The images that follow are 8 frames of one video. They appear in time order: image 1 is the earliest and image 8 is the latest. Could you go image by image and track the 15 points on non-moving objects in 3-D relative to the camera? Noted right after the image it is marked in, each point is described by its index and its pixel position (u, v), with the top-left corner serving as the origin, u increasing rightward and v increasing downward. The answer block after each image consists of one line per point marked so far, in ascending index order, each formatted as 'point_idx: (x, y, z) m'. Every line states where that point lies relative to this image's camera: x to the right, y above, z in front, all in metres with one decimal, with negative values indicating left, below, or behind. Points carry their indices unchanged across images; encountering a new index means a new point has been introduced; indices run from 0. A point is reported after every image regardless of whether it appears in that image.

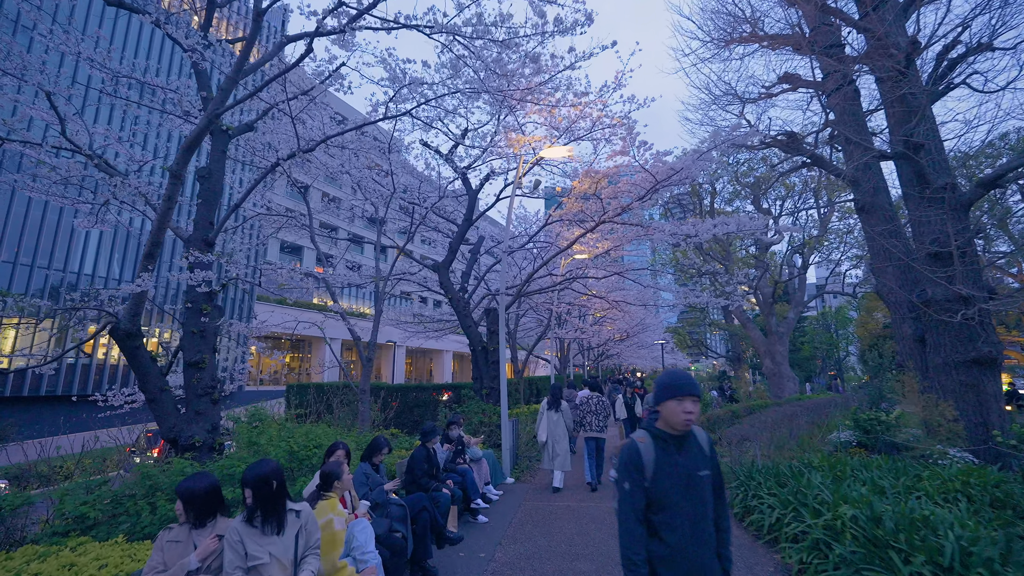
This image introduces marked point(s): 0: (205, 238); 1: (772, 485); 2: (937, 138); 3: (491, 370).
0: (-4.5, +0.7, +6.9) m
1: (+3.0, -2.2, +5.4) m
2: (+6.7, +2.4, +7.5) m
3: (-0.6, -2.0, +11.8) m
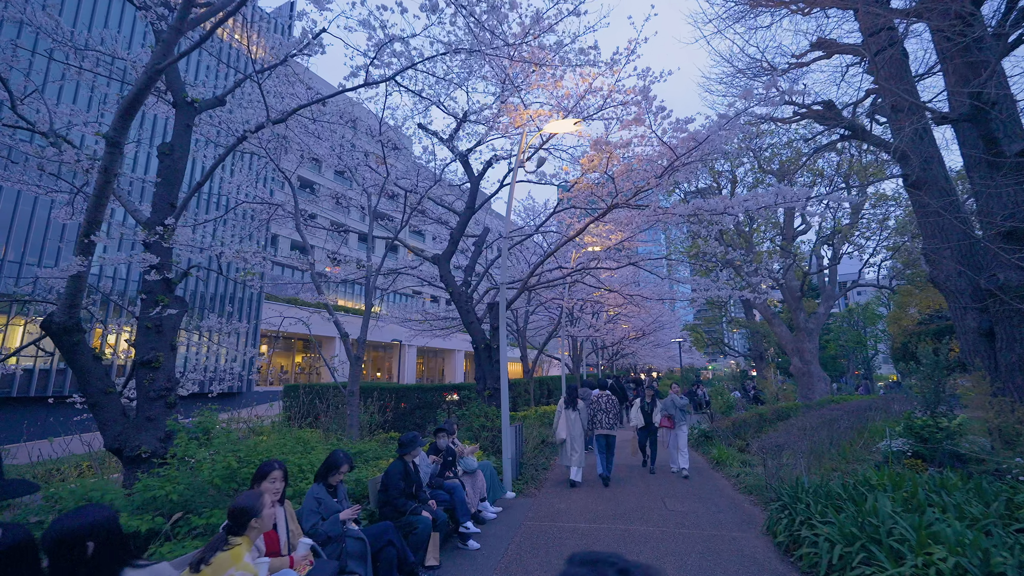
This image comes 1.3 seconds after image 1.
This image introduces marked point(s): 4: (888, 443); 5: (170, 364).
0: (-4.5, +0.9, +6.2) m
1: (+2.9, -2.1, +4.4) m
2: (+6.6, +2.6, +6.3) m
3: (-0.4, -1.8, +10.9) m
4: (+5.9, -2.4, +7.4) m
5: (-4.2, -0.9, +5.8) m
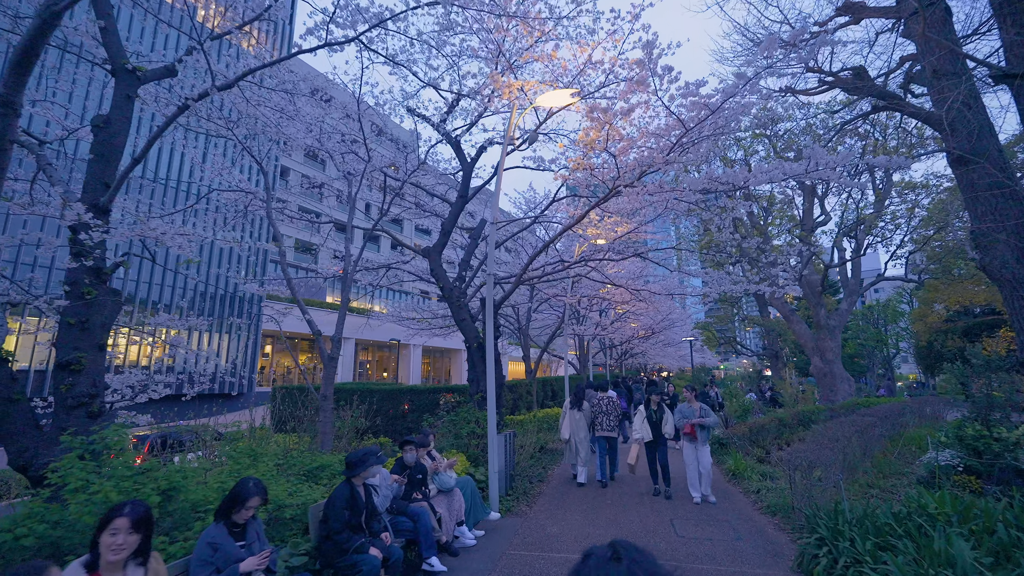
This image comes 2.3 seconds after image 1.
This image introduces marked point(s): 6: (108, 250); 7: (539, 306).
0: (-4.7, +1.0, +5.4) m
1: (+2.7, -1.9, +3.5) m
2: (+6.4, +2.7, +5.3) m
3: (-0.5, -1.7, +10.1) m
4: (+5.7, -2.3, +6.5) m
5: (-4.4, -0.8, +5.1) m
6: (-4.5, +0.4, +5.4) m
7: (+1.0, -0.7, +18.7) m
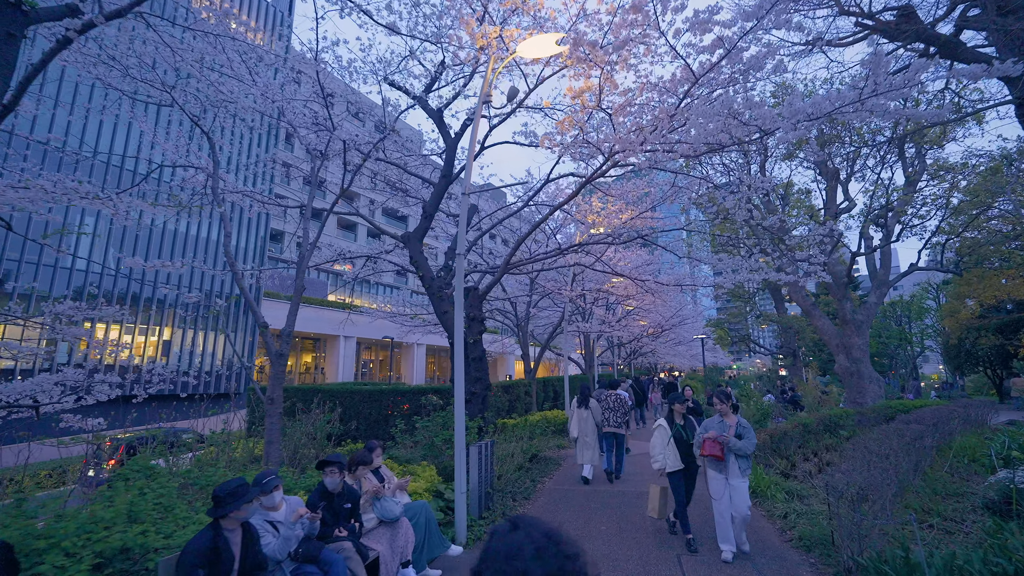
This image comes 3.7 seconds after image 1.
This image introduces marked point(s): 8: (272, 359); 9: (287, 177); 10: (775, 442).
0: (-5.1, +1.2, +4.4) m
1: (+2.3, -1.7, +2.3) m
2: (+6.1, +3.0, +4.1) m
3: (-0.8, -1.5, +8.9) m
4: (+5.4, -2.0, +5.2) m
5: (-4.8, -0.6, +4.0) m
6: (-4.9, +0.6, +4.3) m
7: (+1.0, -0.5, +17.5) m
8: (-3.3, -1.0, +6.5) m
9: (-5.0, +2.5, +10.6) m
10: (+4.7, -2.8, +8.5) m
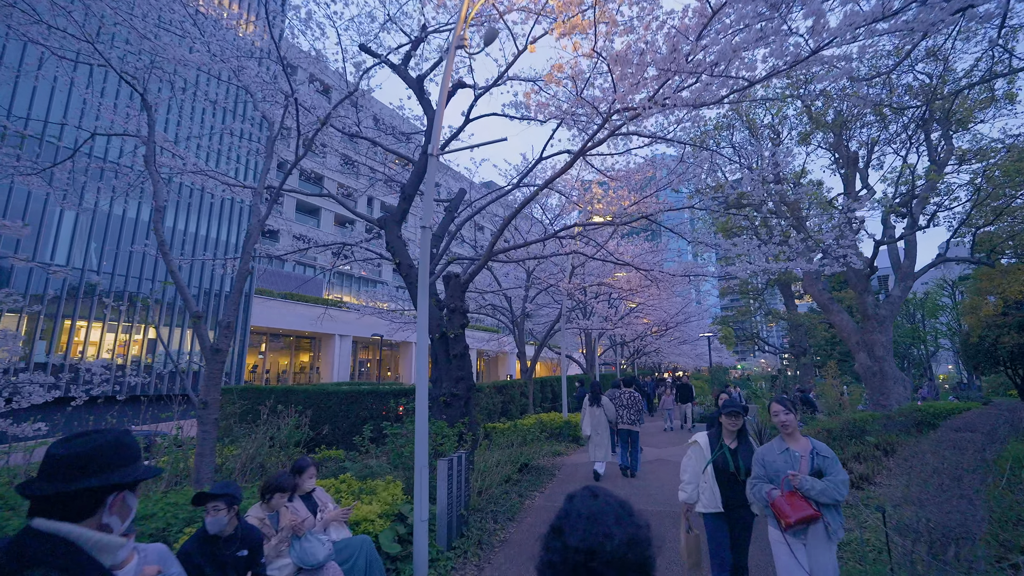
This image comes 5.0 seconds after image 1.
0: (-5.3, +1.4, +3.4) m
1: (+2.0, -1.5, +1.2) m
2: (+5.8, +3.2, +3.0) m
3: (-1.0, -1.3, +7.9) m
4: (+5.2, -1.8, +4.1) m
5: (-5.0, -0.5, +3.0) m
6: (-5.1, +0.8, +3.3) m
7: (+0.8, -0.3, +16.5) m
8: (-3.5, -0.8, +5.5) m
9: (-5.2, +2.7, +9.6) m
10: (+4.5, -2.6, +7.5) m
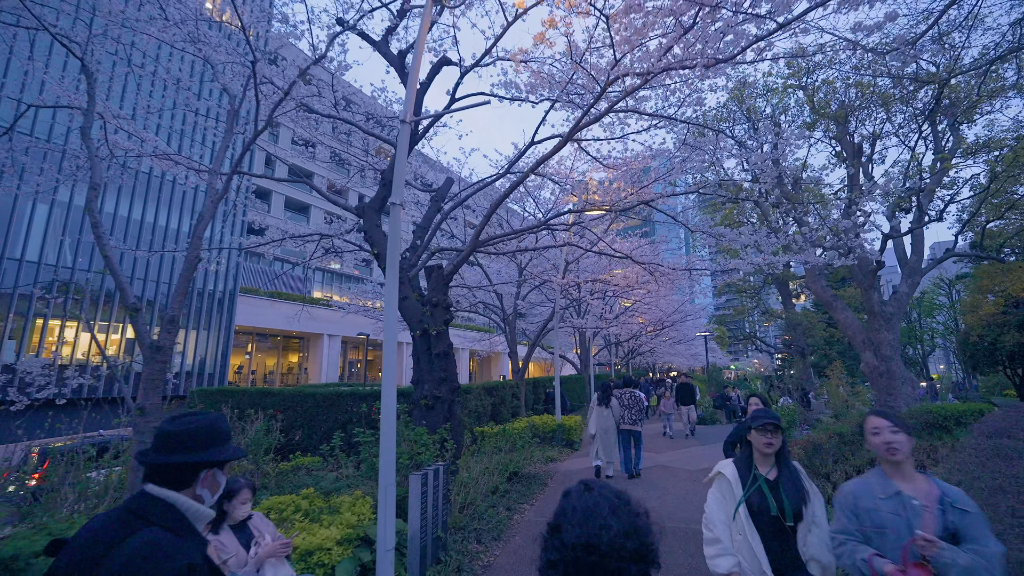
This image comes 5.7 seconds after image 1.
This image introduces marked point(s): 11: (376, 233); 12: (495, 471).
0: (-5.4, +1.5, +2.6) m
1: (+1.9, -1.4, +0.6) m
2: (+5.7, +3.3, +2.4) m
3: (-1.2, -1.2, +7.2) m
4: (+5.0, -1.7, +3.5) m
5: (-5.1, -0.3, +2.3) m
6: (-5.2, +1.0, +2.6) m
7: (+0.5, -0.2, +15.8) m
8: (-3.7, -0.7, +4.8) m
9: (-5.4, +2.8, +8.8) m
10: (+4.3, -2.5, +6.9) m
11: (-2.3, +0.9, +8.2) m
12: (-0.3, -2.7, +7.1) m
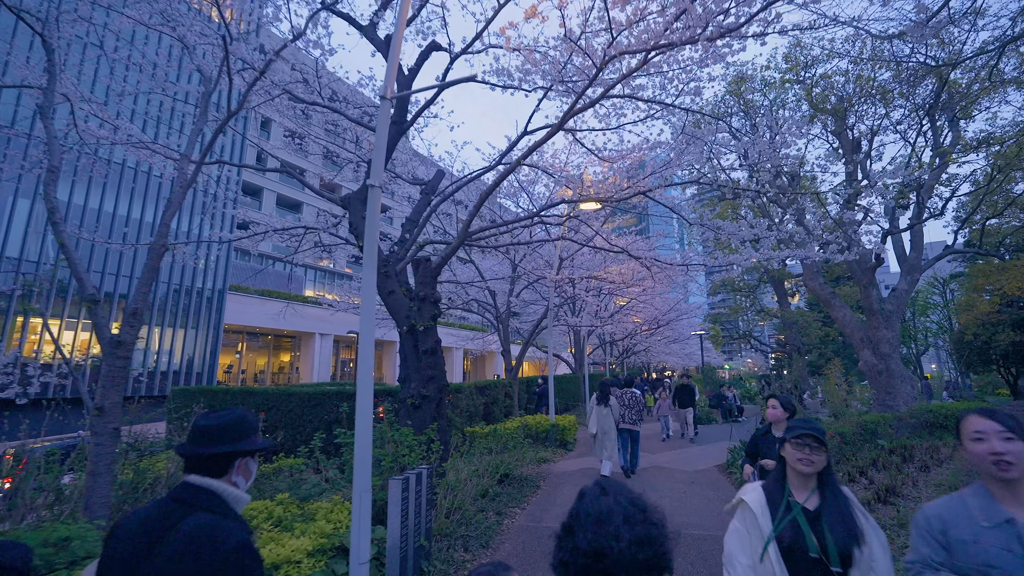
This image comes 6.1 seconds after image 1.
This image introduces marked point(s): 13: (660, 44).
0: (-5.5, +1.6, +2.3) m
1: (+1.9, -1.3, +0.3) m
2: (+5.6, +3.3, +2.2) m
3: (-1.3, -1.1, +6.9) m
4: (+4.9, -1.6, +3.3) m
5: (-5.2, -0.2, +1.9) m
6: (-5.3, +1.0, +2.2) m
7: (+0.3, -0.1, +15.5) m
8: (-3.8, -0.6, +4.5) m
9: (-5.5, +2.9, +8.5) m
10: (+4.2, -2.4, +6.6) m
11: (-2.5, +1.0, +7.9) m
12: (-0.4, -2.6, +6.8) m
13: (+1.9, +3.1, +6.1) m
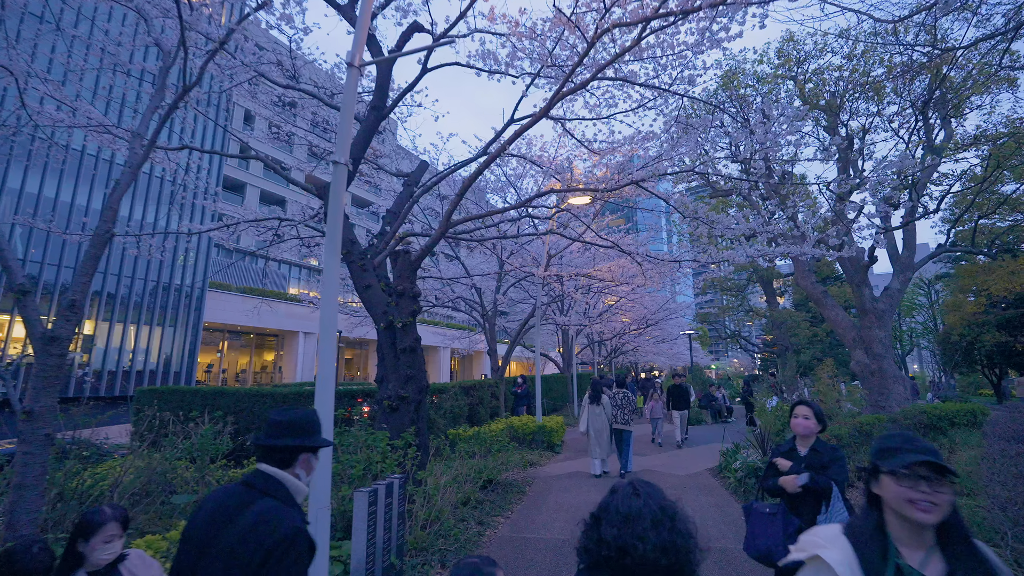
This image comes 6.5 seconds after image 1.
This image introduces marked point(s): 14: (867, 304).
0: (-5.6, +1.7, +1.7) m
1: (+1.8, -1.2, 0.0) m
2: (+5.6, +3.4, +1.9) m
3: (-1.5, -1.0, +6.5) m
4: (+4.8, -1.6, +3.0) m
5: (-5.3, -0.1, +1.4) m
6: (-5.4, +1.1, +1.7) m
7: (-0.1, 0.0, +15.1) m
8: (-3.9, -0.5, +4.0) m
9: (-5.8, +3.0, +7.9) m
10: (+4.0, -2.4, +6.3) m
11: (-2.7, +1.1, +7.4) m
12: (-0.6, -2.6, +6.4) m
13: (+1.7, +3.2, +5.8) m
14: (+8.9, -0.4, +12.0) m
